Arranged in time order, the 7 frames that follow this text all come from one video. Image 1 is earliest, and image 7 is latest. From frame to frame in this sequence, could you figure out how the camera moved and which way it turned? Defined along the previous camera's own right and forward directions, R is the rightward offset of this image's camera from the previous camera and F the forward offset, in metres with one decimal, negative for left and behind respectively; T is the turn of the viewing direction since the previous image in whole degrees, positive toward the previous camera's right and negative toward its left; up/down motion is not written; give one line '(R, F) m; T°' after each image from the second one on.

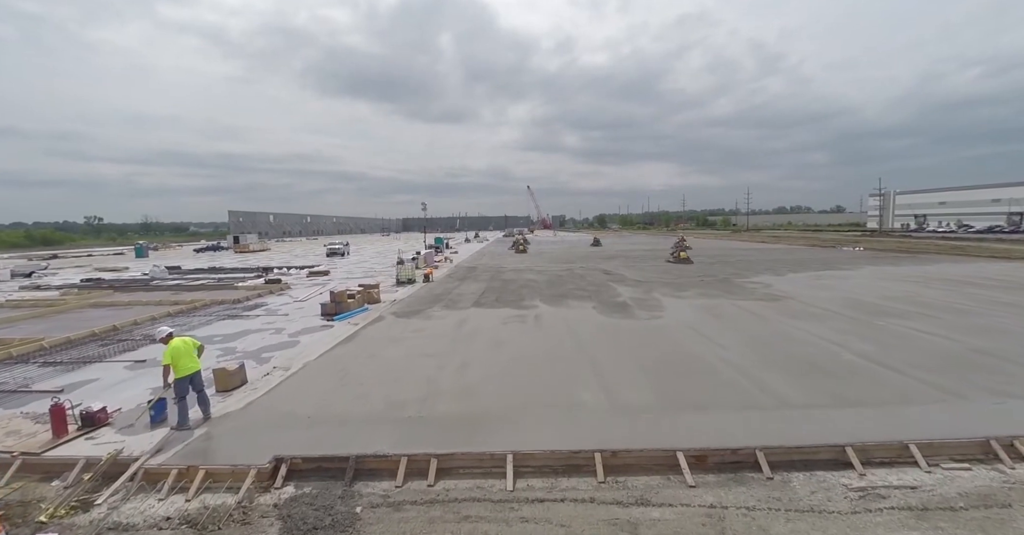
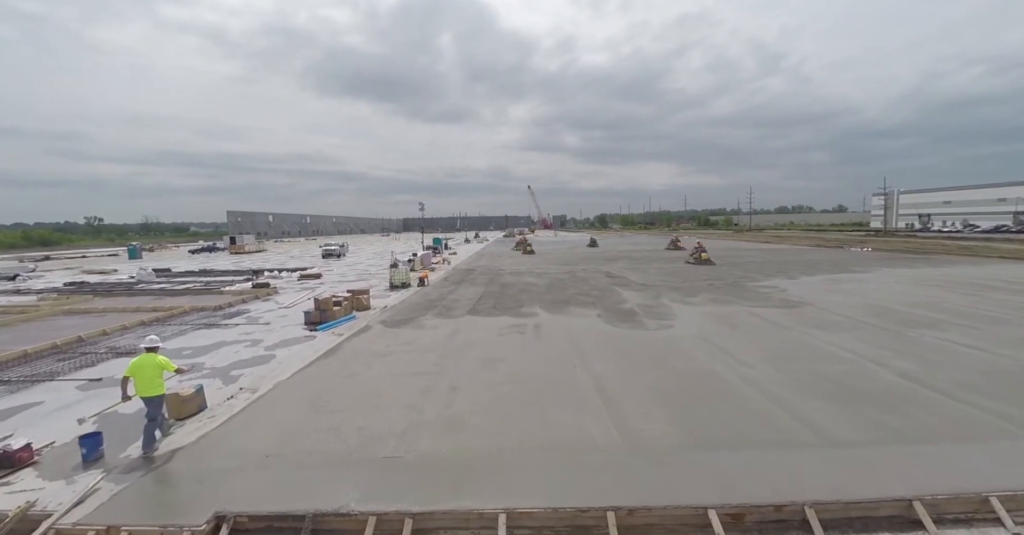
(+0.1, +0.9) m; 0°
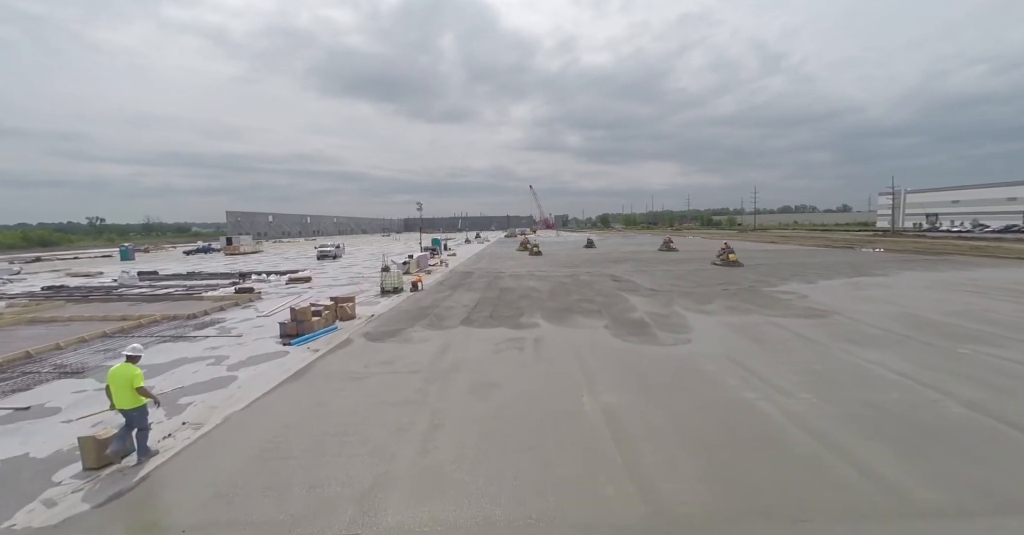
(+0.1, +1.2) m; 0°
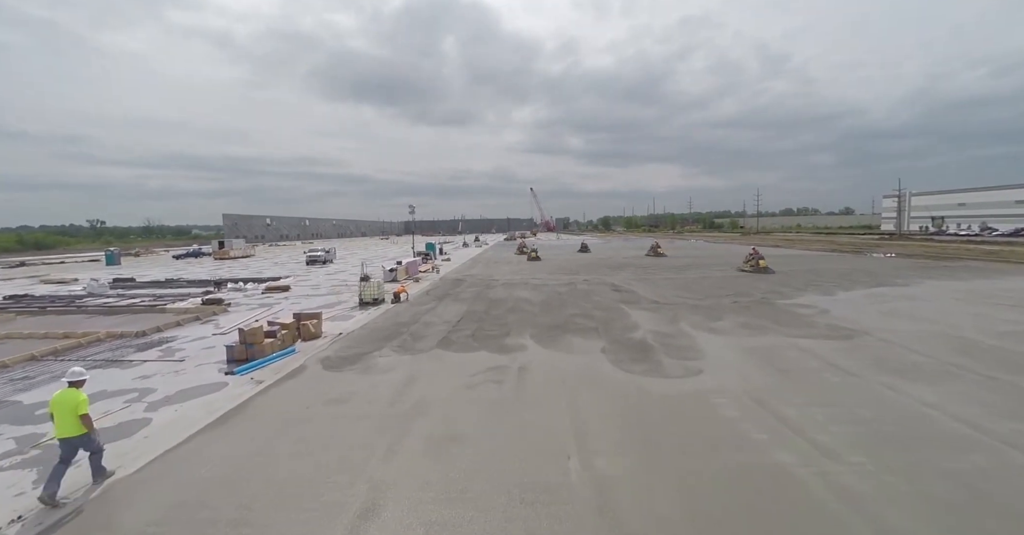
(+0.4, +1.5) m; 0°
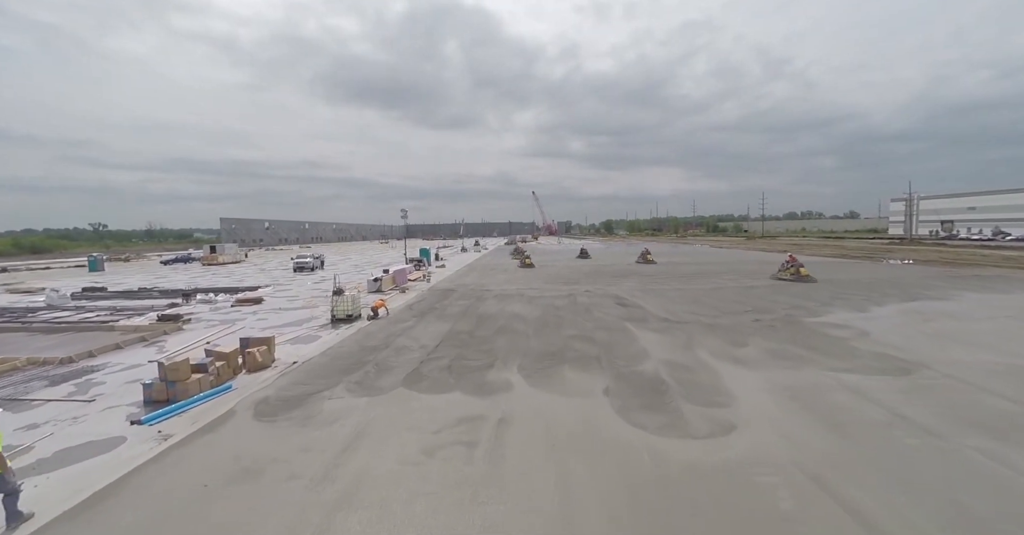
(+0.4, +1.8) m; 0°
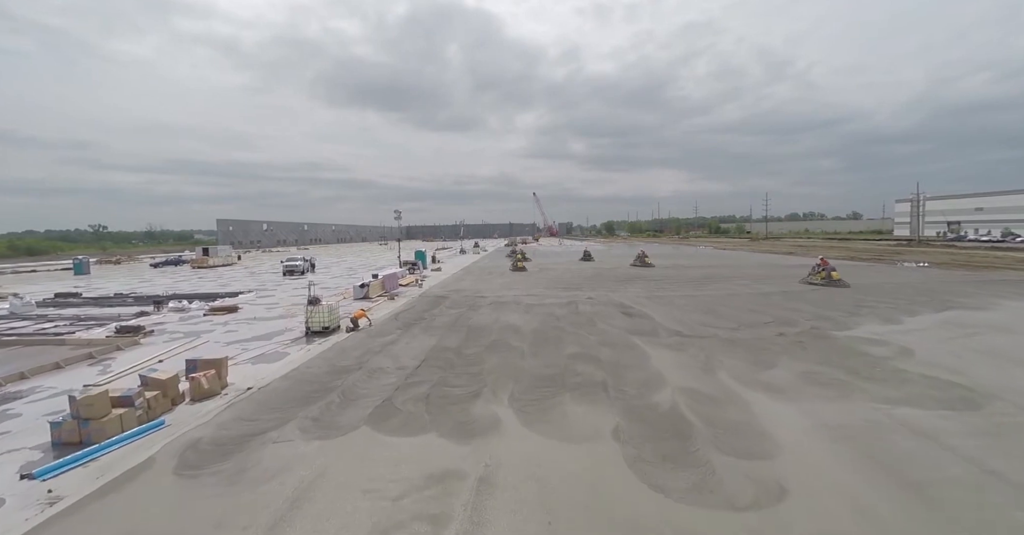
(+0.2, +1.4) m; 0°
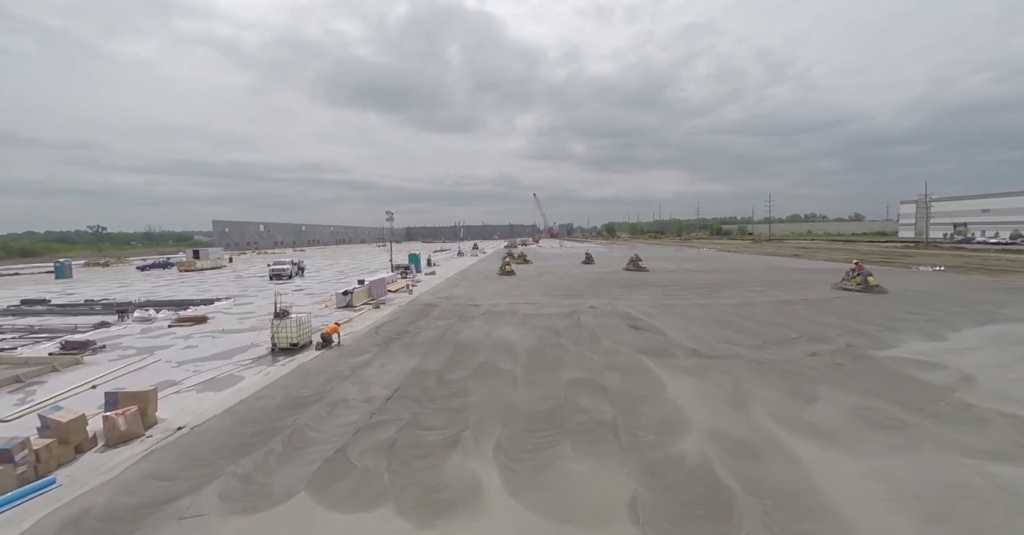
(+0.2, +1.5) m; 0°
